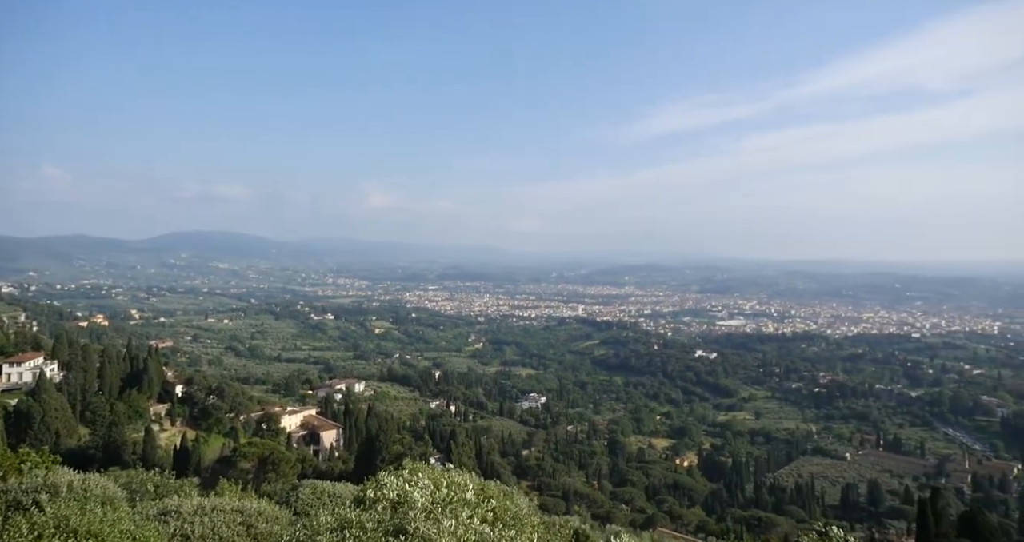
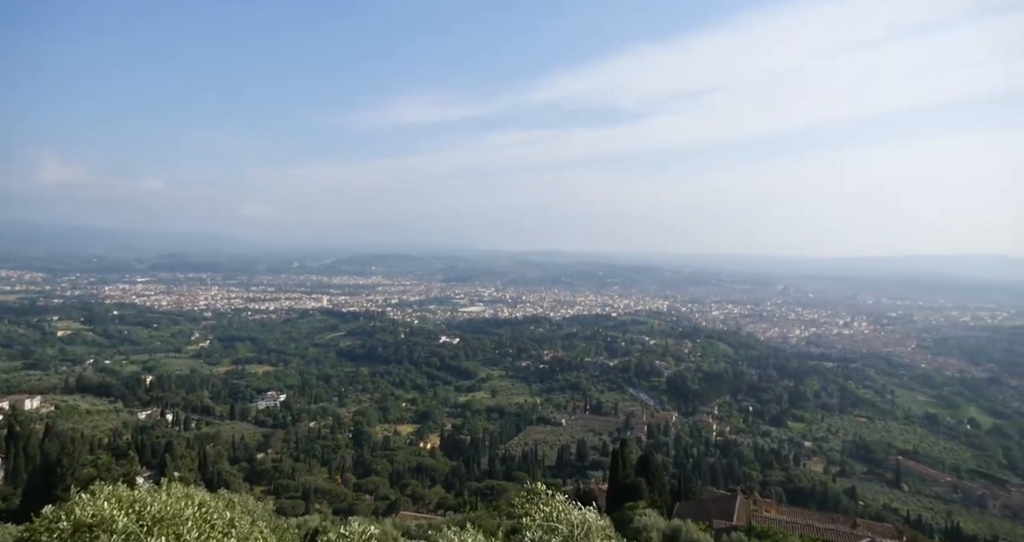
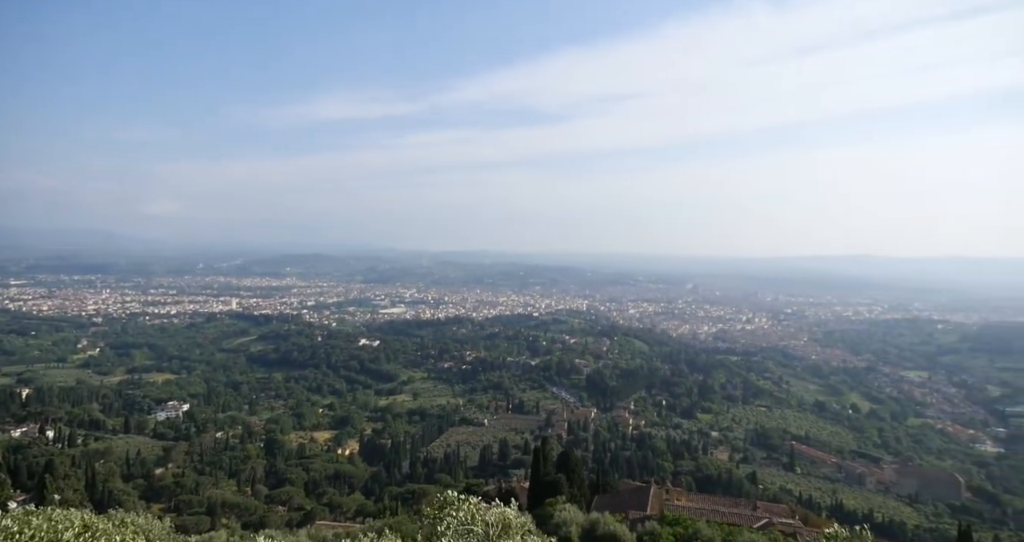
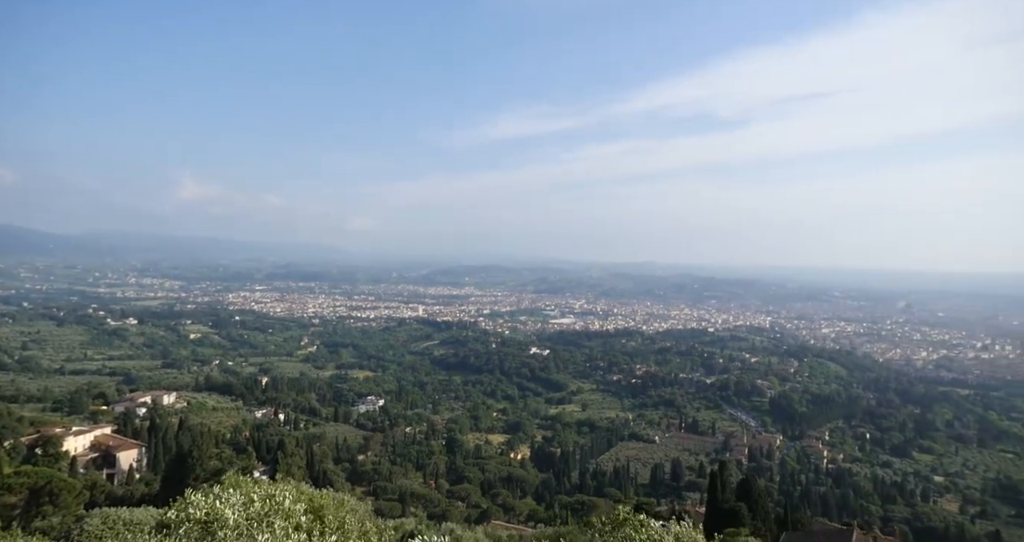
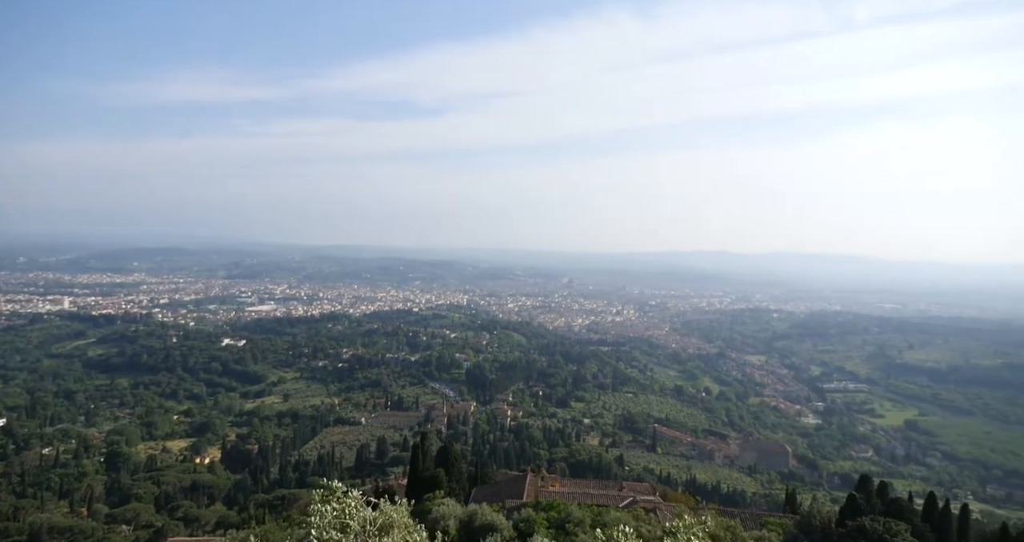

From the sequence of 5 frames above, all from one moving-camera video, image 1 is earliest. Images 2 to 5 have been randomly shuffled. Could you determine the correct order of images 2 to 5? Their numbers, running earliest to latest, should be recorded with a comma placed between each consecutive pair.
4, 2, 3, 5
